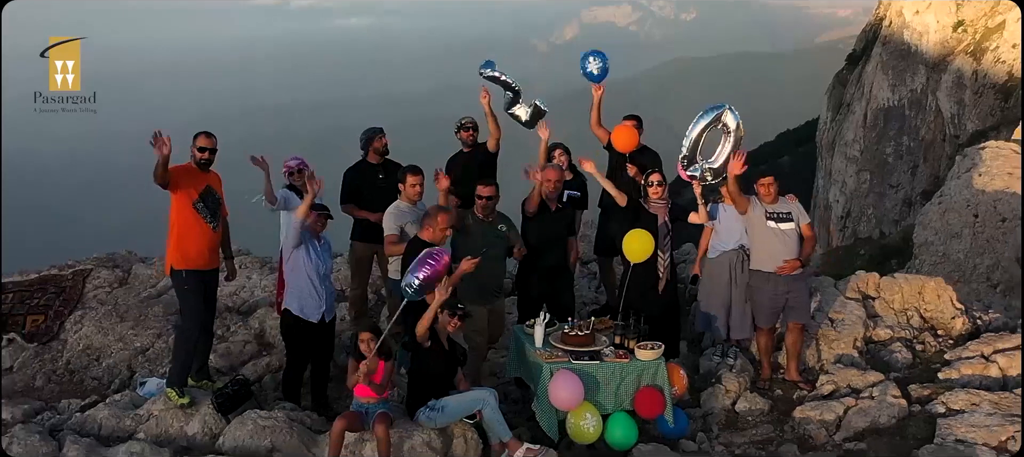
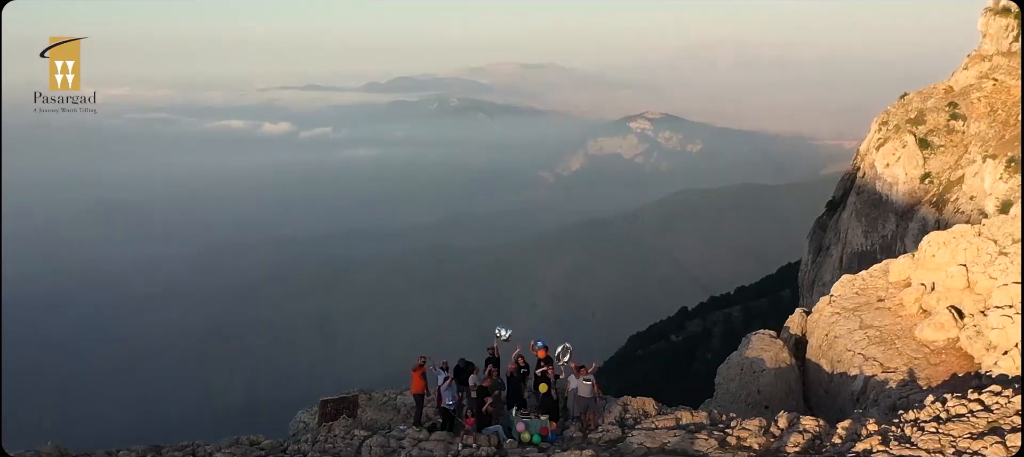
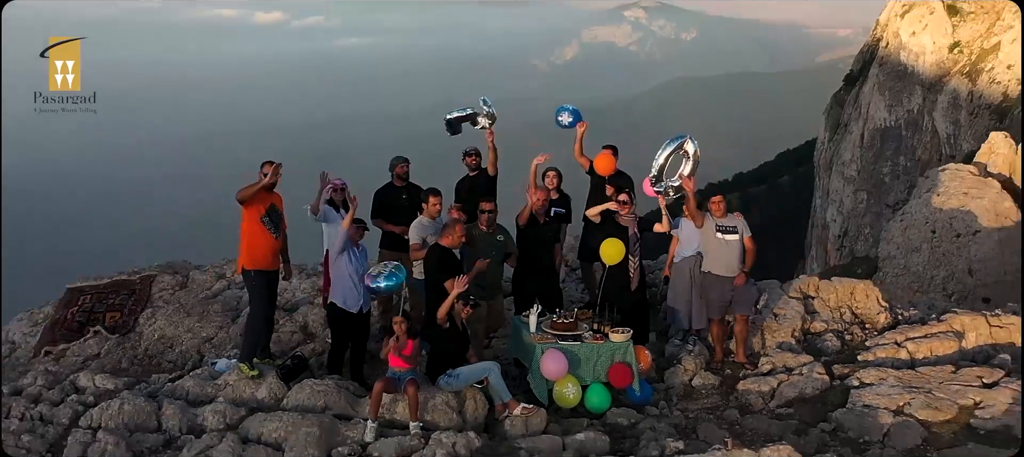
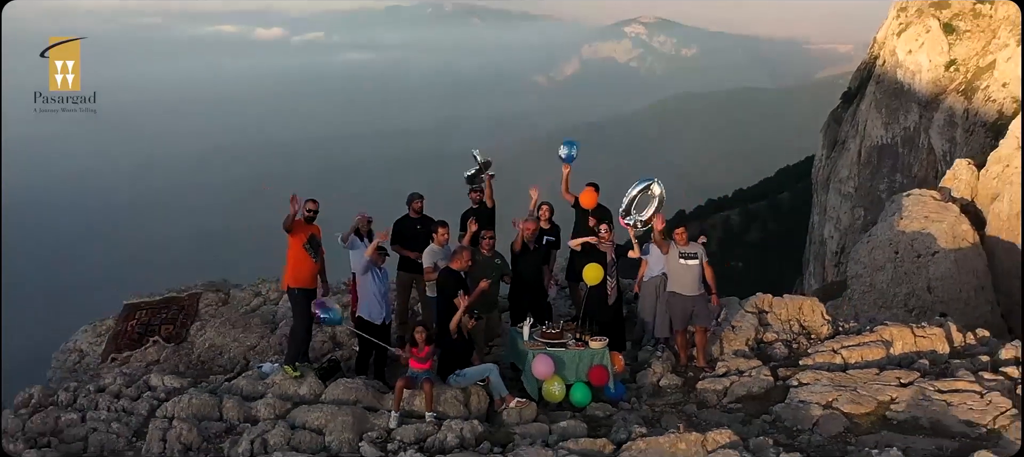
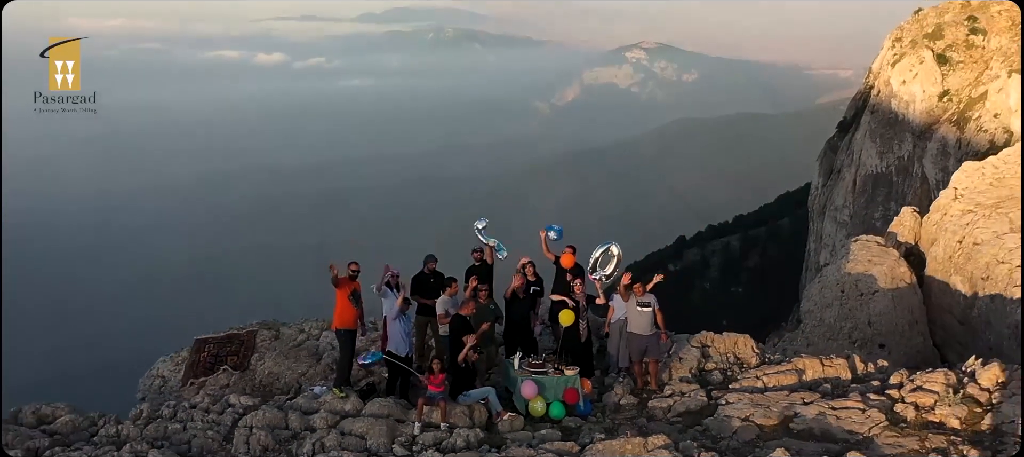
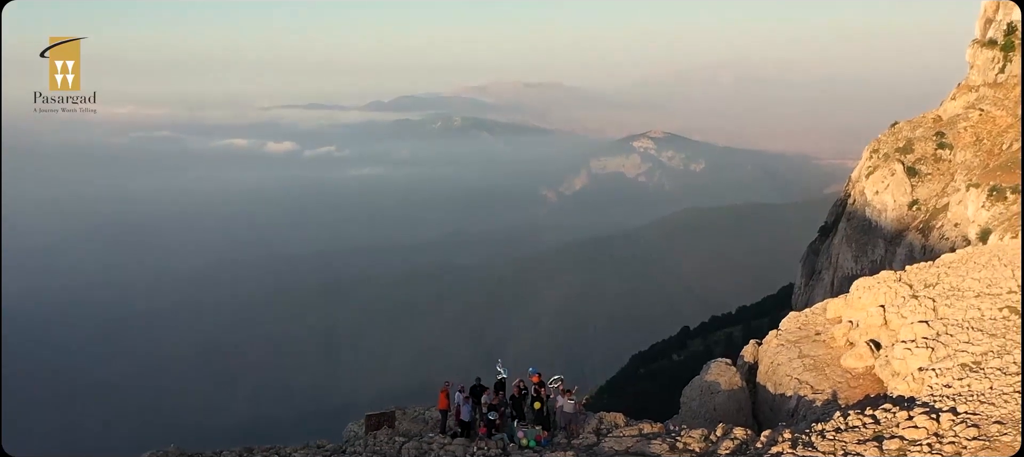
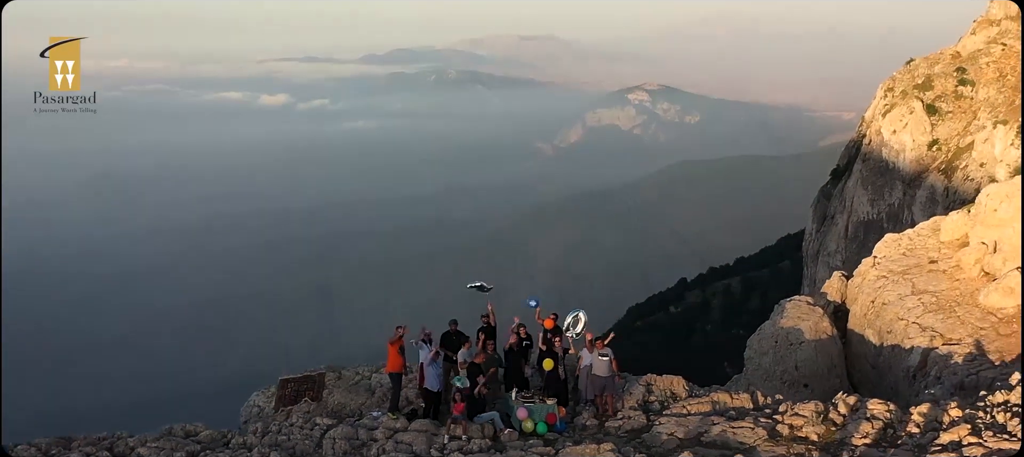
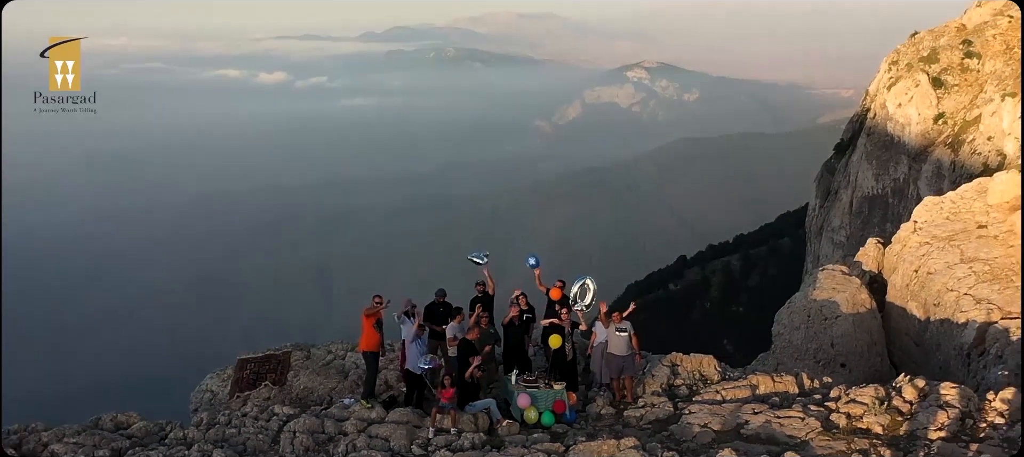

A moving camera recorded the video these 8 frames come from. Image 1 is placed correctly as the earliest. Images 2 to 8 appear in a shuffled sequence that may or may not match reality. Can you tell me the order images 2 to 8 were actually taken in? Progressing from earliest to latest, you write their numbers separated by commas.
3, 4, 5, 8, 7, 2, 6
